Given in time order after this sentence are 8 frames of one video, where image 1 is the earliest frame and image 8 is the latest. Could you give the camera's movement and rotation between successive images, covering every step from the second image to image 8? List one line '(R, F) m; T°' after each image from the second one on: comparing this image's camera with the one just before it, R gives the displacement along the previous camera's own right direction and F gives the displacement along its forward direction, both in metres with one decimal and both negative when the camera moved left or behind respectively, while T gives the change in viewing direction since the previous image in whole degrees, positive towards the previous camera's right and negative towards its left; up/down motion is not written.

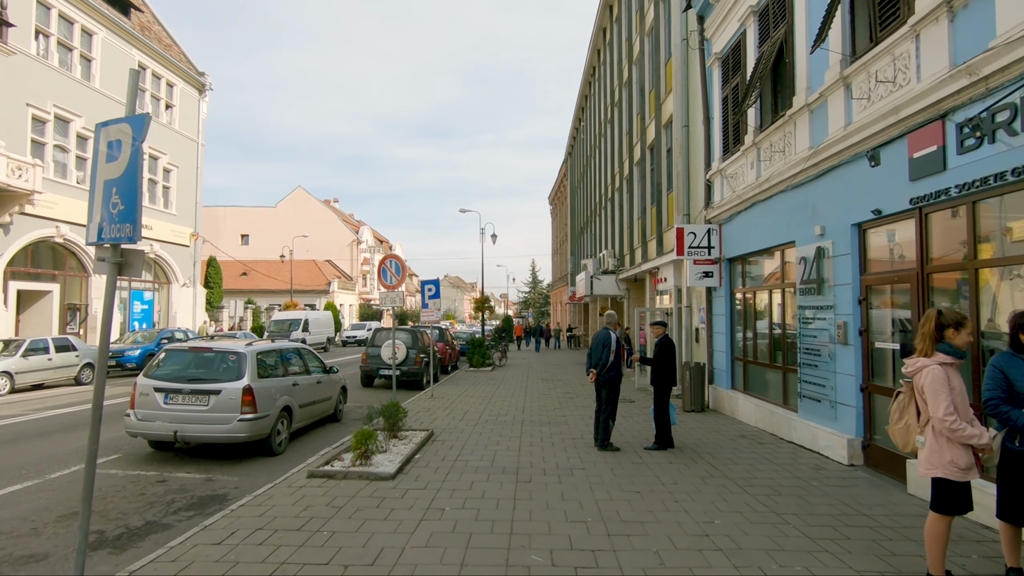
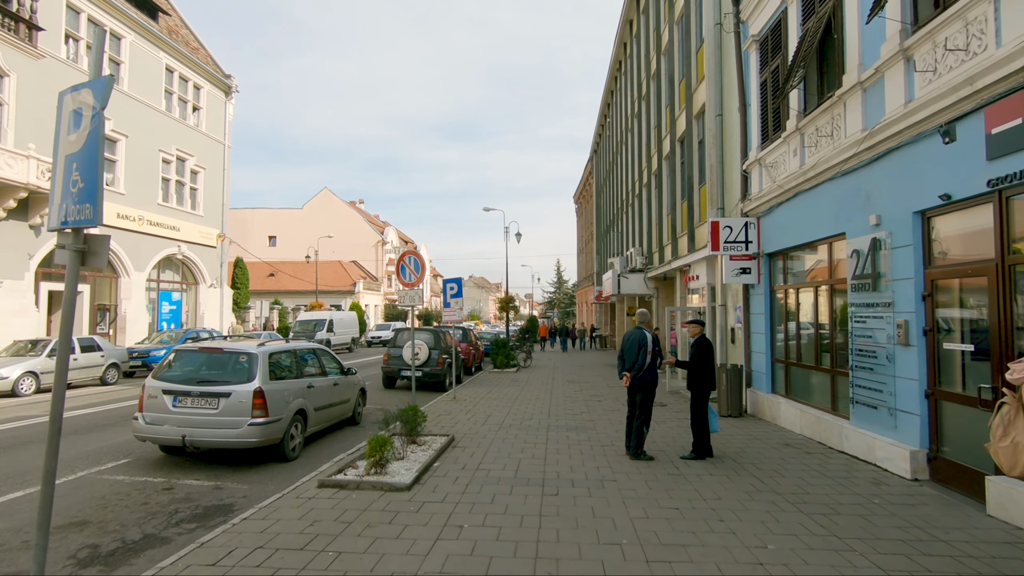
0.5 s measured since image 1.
(0.0, +0.5) m; -2°
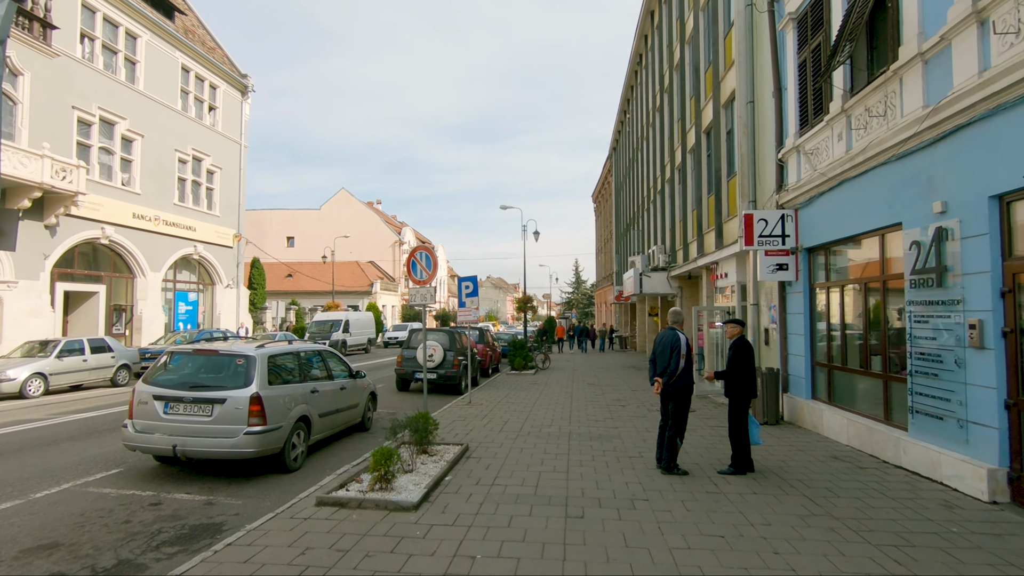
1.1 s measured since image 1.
(0.0, +0.7) m; -2°
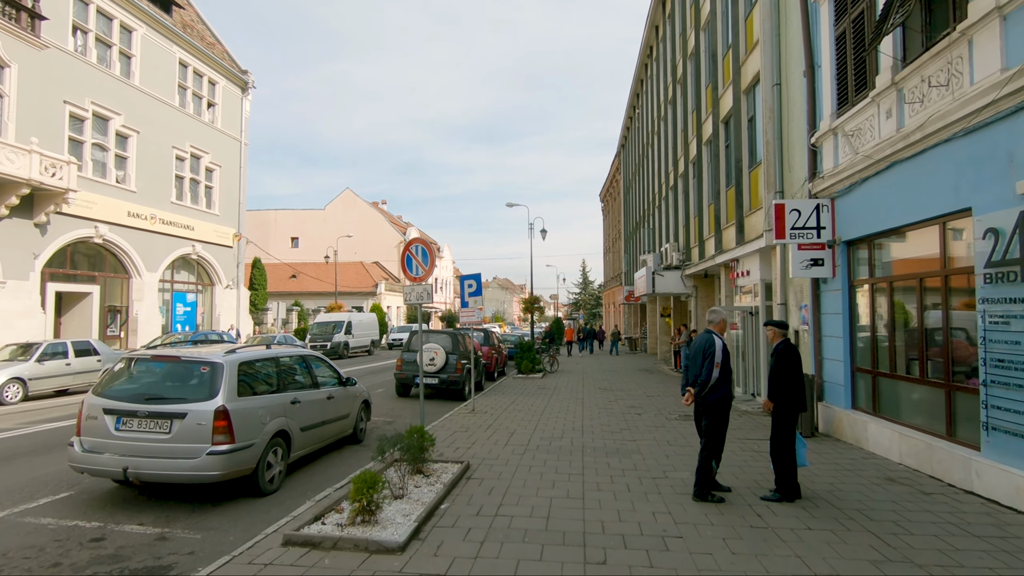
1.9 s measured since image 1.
(0.0, +1.0) m; -1°
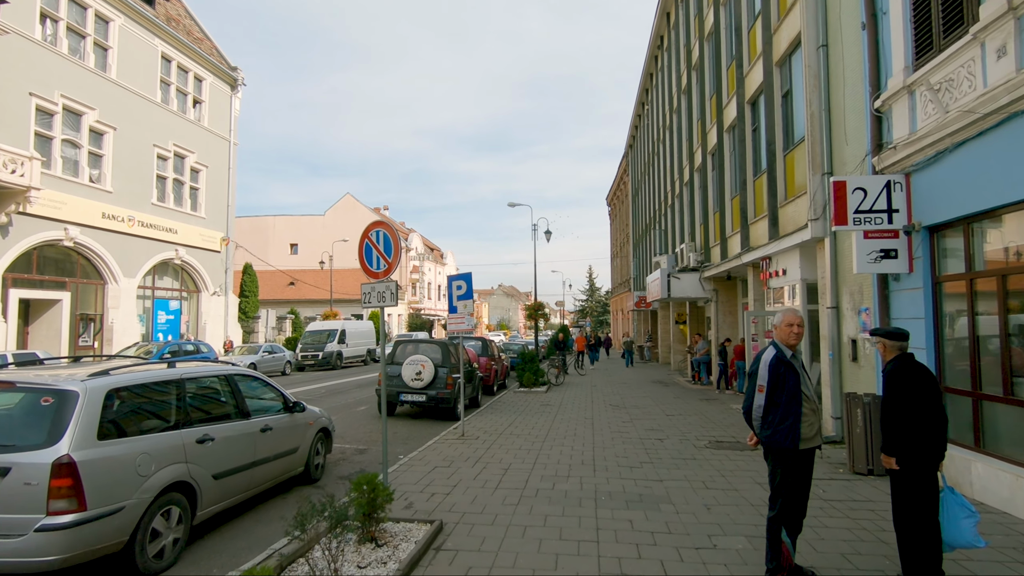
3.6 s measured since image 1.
(+0.2, +1.9) m; -1°
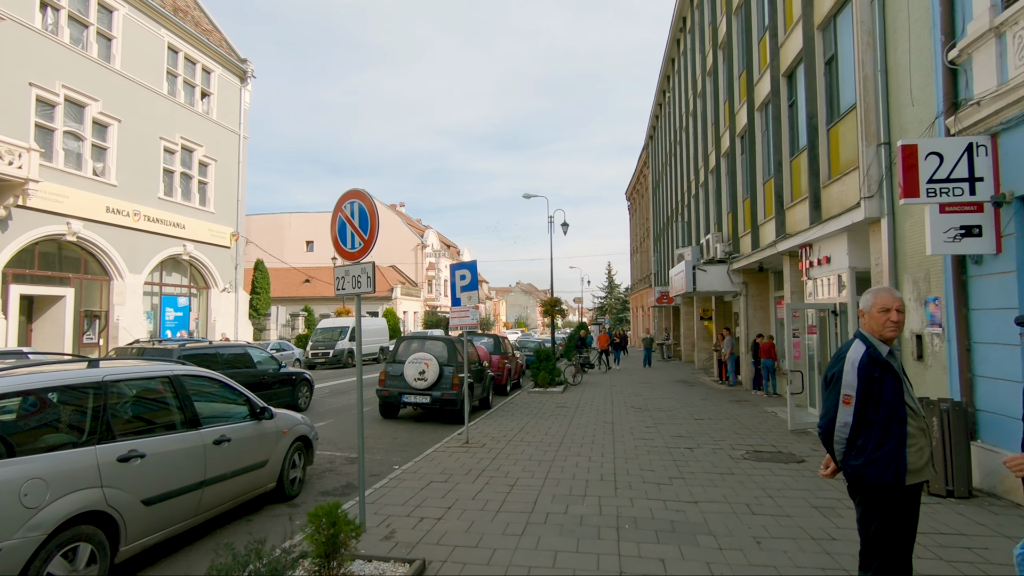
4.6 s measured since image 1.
(+0.1, +1.1) m; -2°
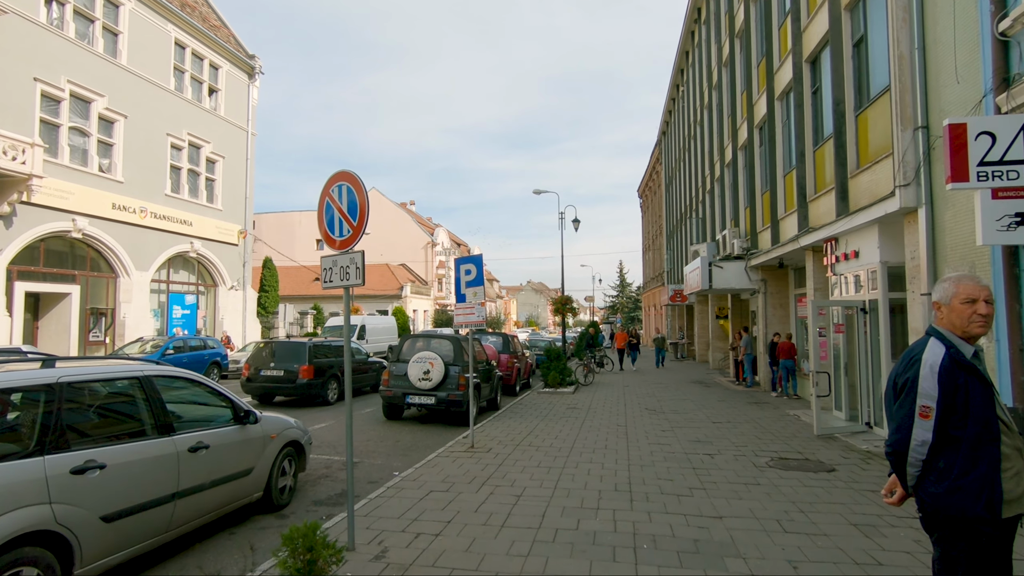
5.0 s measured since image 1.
(0.0, +0.5) m; -1°
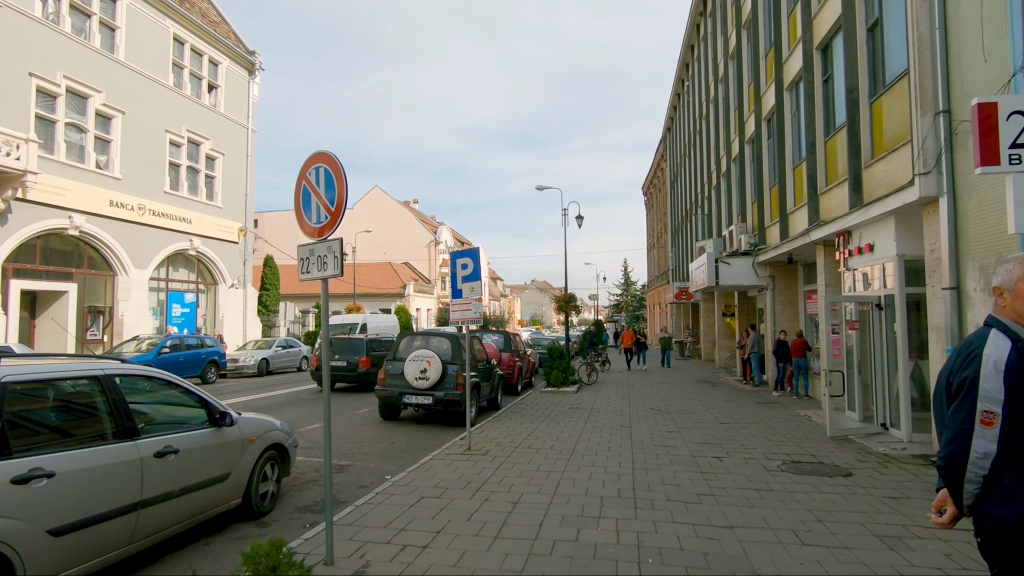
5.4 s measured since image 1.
(+0.1, +0.4) m; 0°
